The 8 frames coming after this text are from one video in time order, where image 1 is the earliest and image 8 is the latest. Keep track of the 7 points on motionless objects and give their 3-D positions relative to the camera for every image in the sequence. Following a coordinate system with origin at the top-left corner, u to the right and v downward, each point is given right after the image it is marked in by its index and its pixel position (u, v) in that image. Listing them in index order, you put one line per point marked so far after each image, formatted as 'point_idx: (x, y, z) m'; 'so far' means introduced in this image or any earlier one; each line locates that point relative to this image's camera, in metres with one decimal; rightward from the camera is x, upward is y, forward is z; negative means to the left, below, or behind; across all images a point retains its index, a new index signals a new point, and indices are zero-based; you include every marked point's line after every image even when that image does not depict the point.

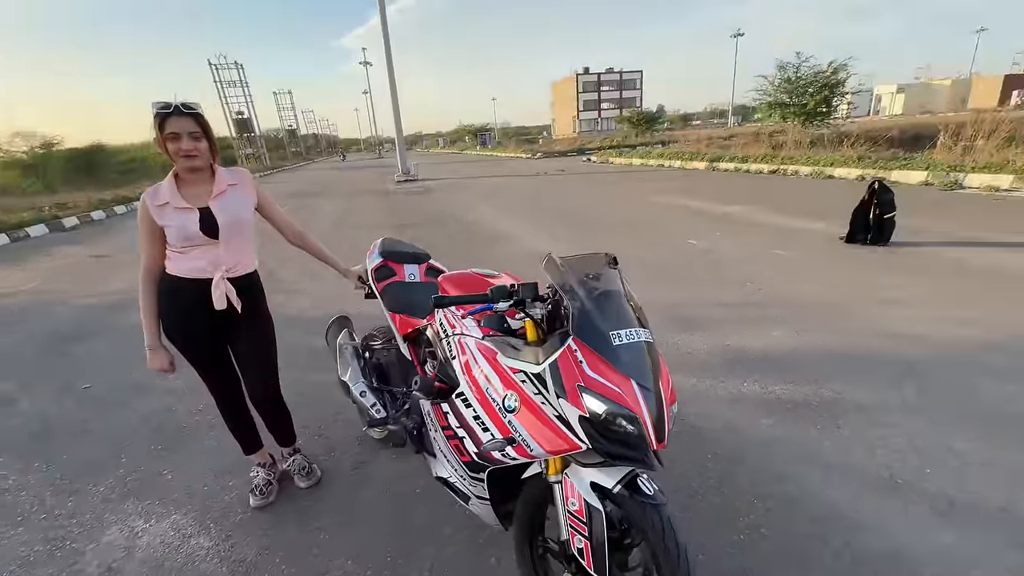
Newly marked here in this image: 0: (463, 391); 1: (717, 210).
0: (-0.2, -0.4, +1.6) m
1: (+4.2, +1.6, +9.3) m
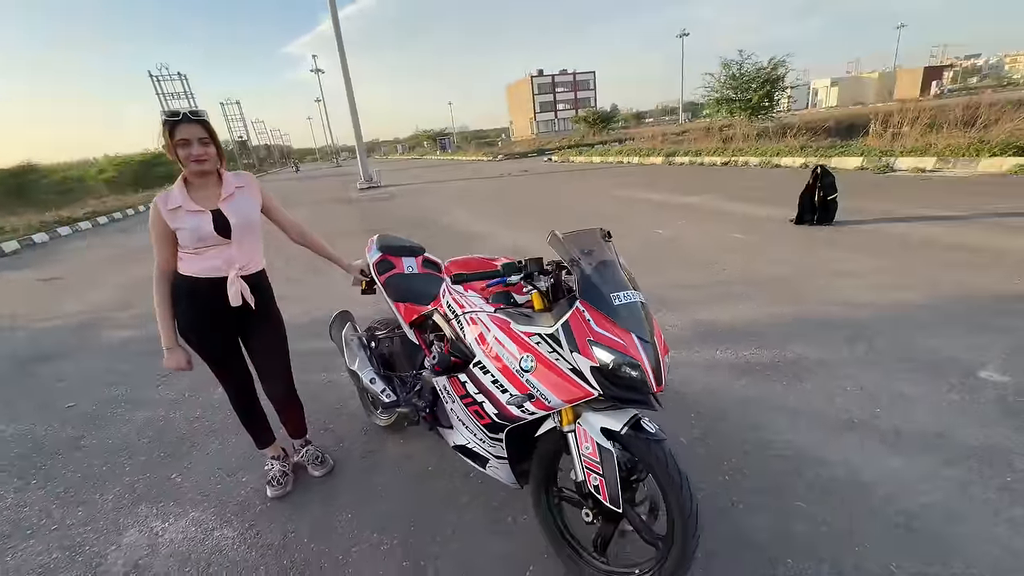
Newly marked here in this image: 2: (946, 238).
0: (-0.1, -0.3, +1.7) m
1: (+3.6, +1.9, +9.8) m
2: (+5.3, +0.6, +5.4) m
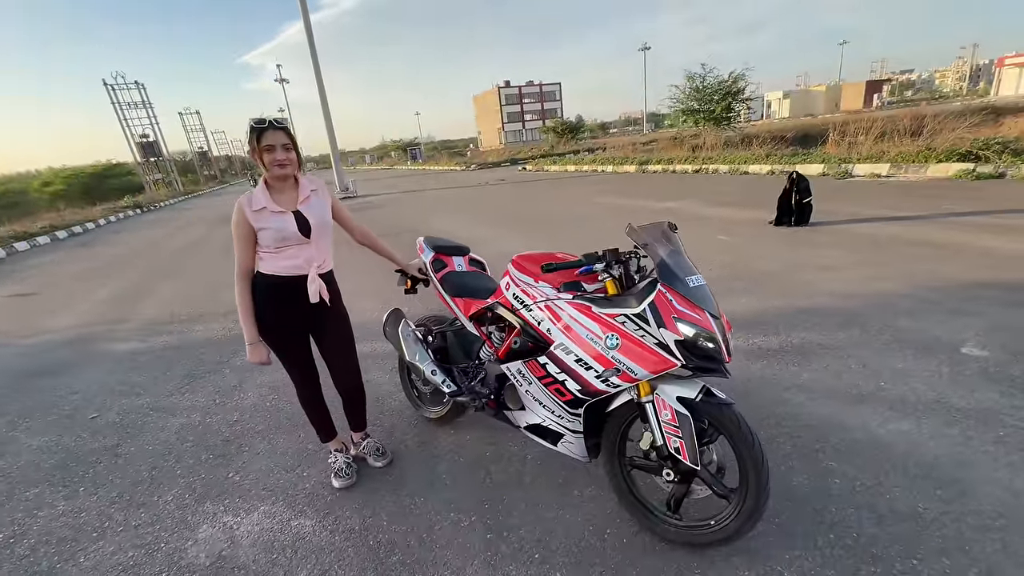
0: (+0.2, -0.2, +1.9) m
1: (+3.3, +1.9, +10.2) m
2: (+5.3, +0.7, +6.0) m
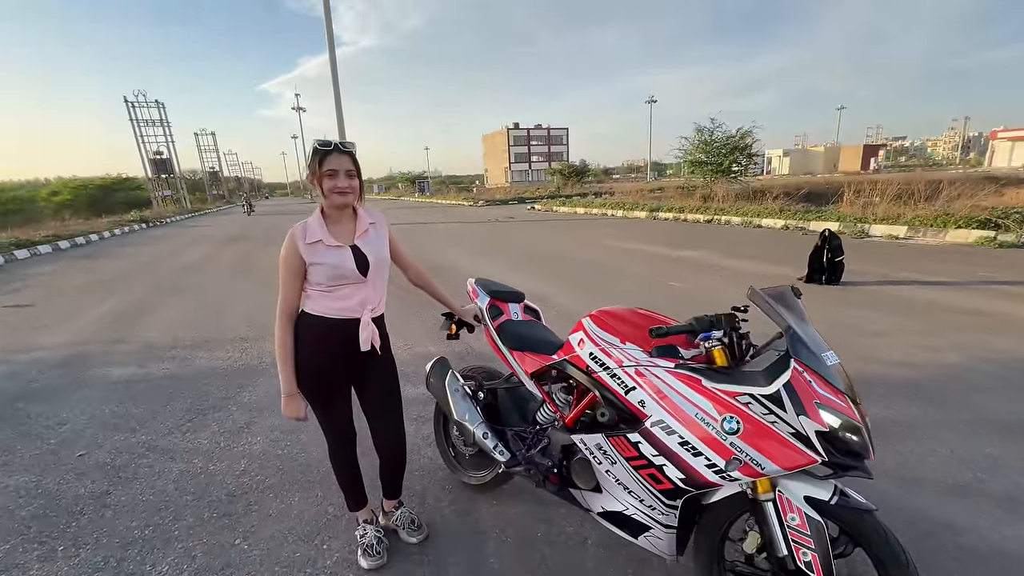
0: (+0.5, -0.5, +1.6) m
1: (+3.7, +0.8, +10.1) m
2: (+5.7, -0.2, +5.8) m
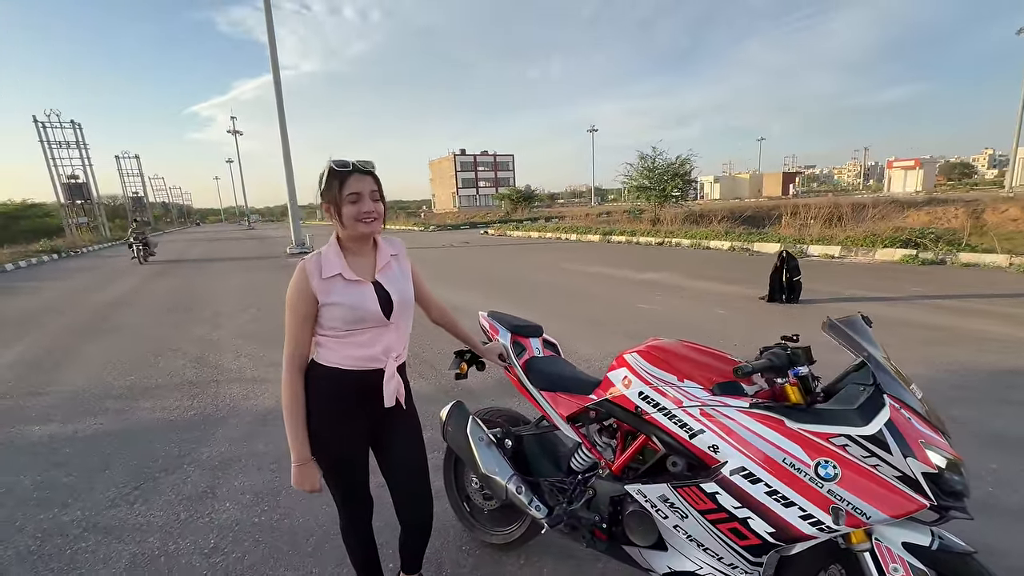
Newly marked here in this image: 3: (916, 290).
0: (+0.7, -0.6, +1.5) m
1: (+2.9, +0.3, +10.3) m
2: (+5.4, -0.4, +6.2) m
3: (+6.9, 0.0, +7.6) m
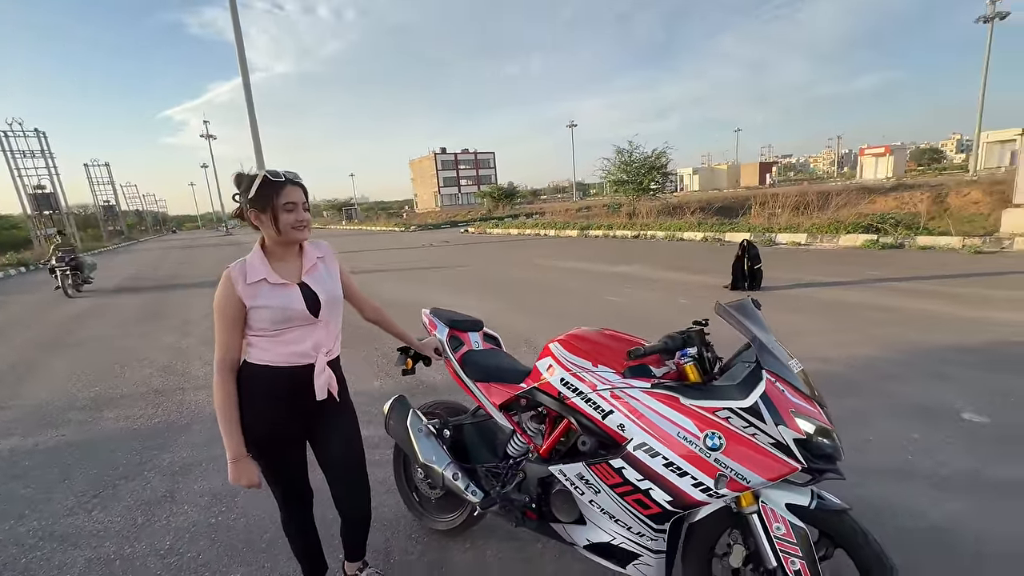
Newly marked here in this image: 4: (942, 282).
0: (+0.5, -0.5, +1.6) m
1: (+2.3, +0.4, +10.5) m
2: (+4.9, -0.2, +6.4) m
3: (+6.4, +0.3, +7.9) m
4: (+6.8, +0.1, +7.1) m
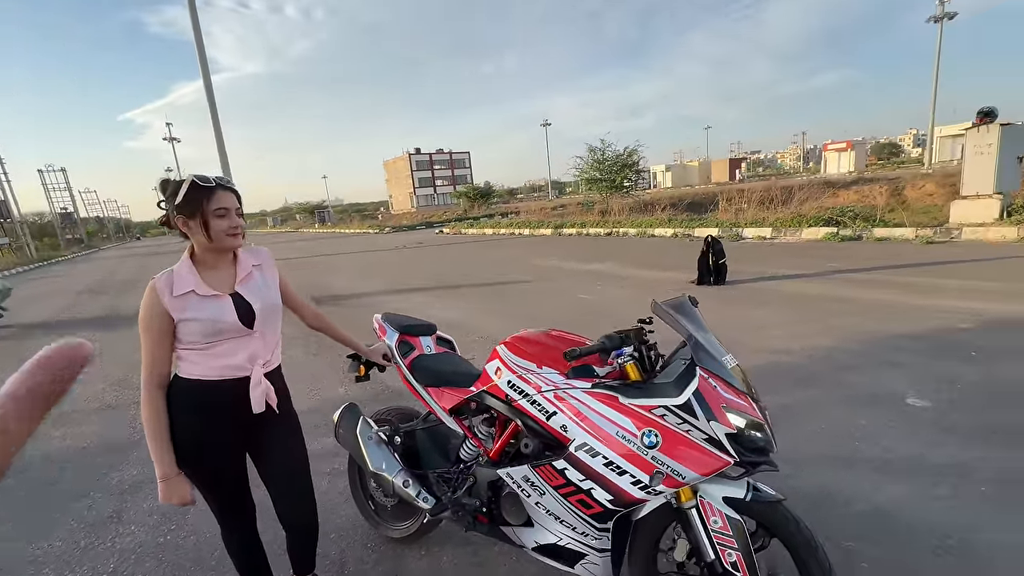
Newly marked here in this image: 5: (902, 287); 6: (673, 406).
0: (+0.3, -0.6, +1.6) m
1: (+1.7, +0.5, +10.6) m
2: (+4.5, -0.1, +6.7) m
3: (+5.8, +0.4, +8.2) m
4: (+6.3, +0.3, +7.4) m
5: (+5.6, 0.0, +6.5) m
6: (+0.5, -0.4, +1.5) m
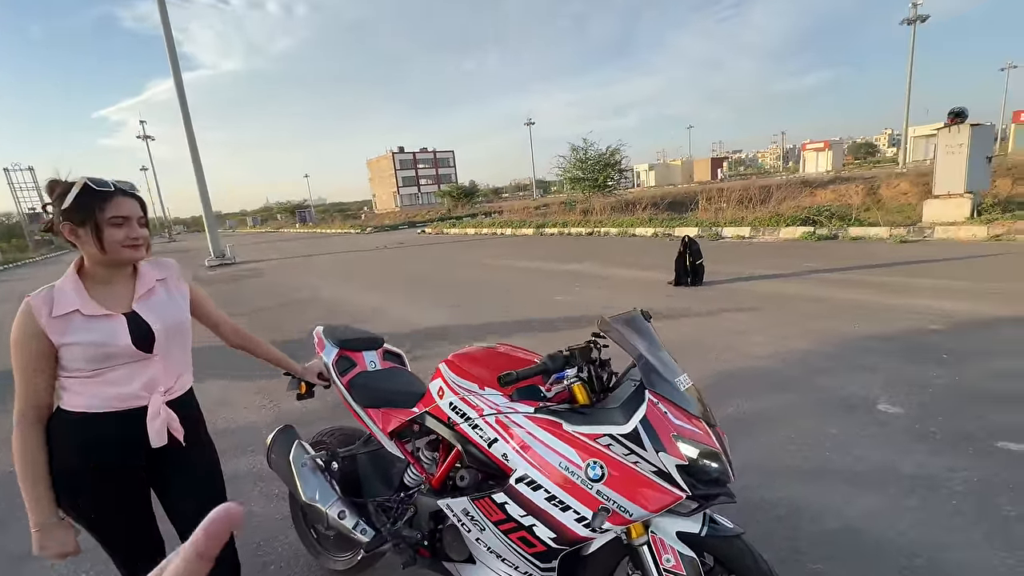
0: (0.0, -0.6, +1.5) m
1: (+1.2, +0.5, +10.4) m
2: (+4.1, -0.1, +6.6) m
3: (+5.4, +0.4, +8.2) m
4: (+5.9, +0.3, +7.4) m
5: (+5.3, 0.0, +6.5) m
6: (+0.3, -0.4, +1.4) m
